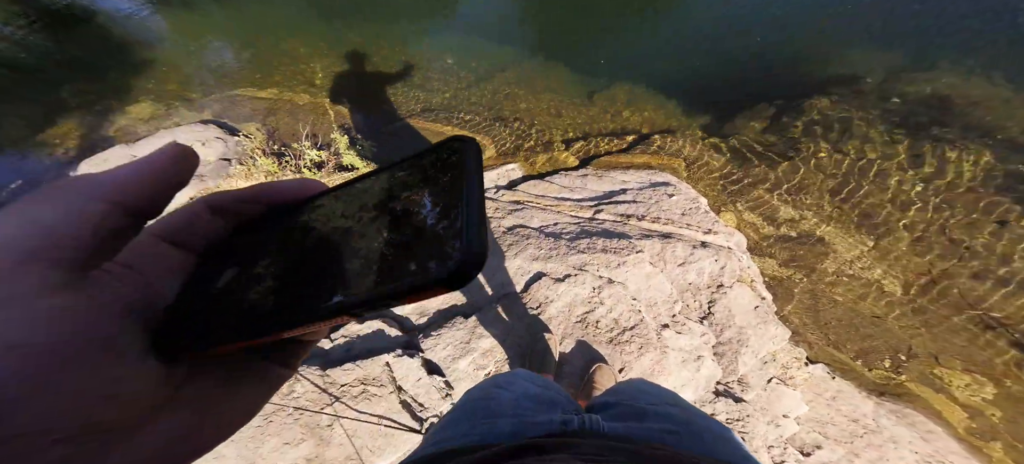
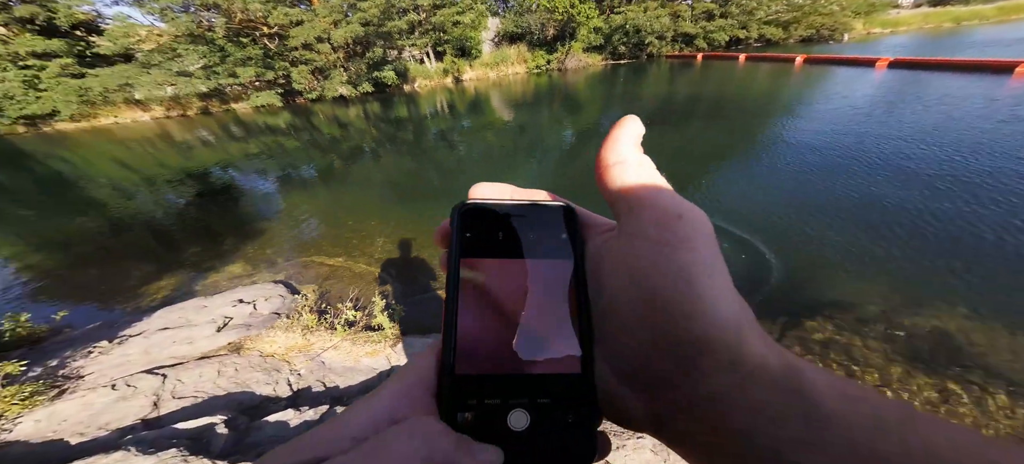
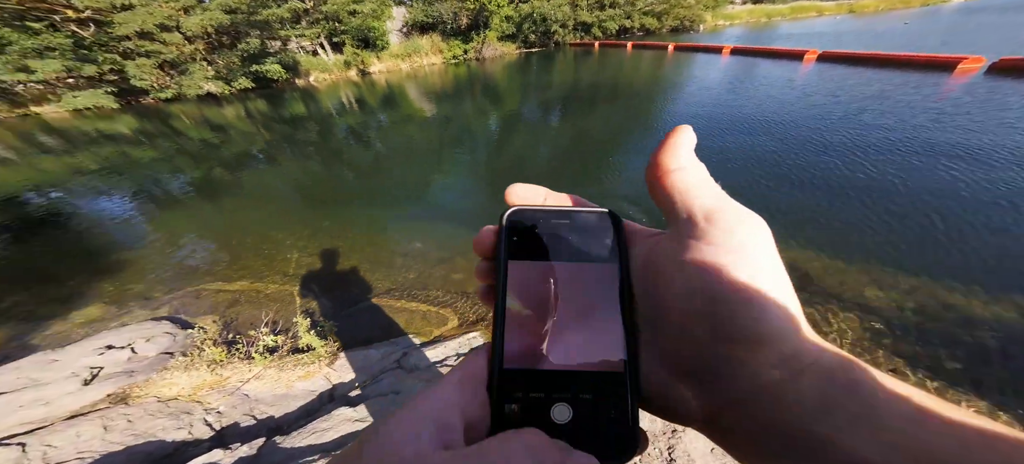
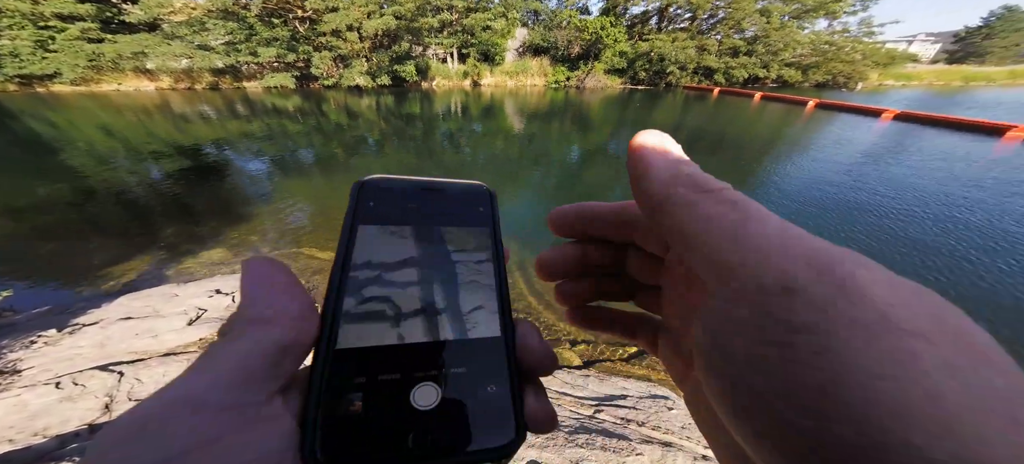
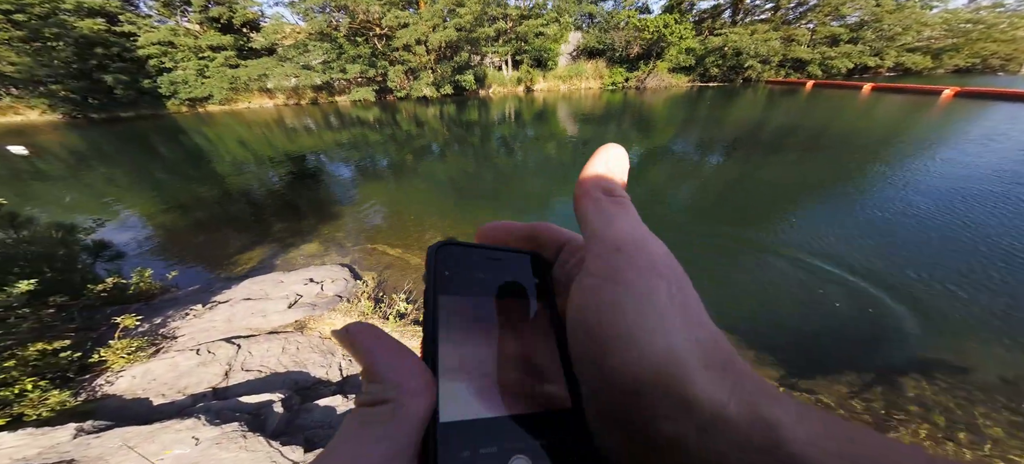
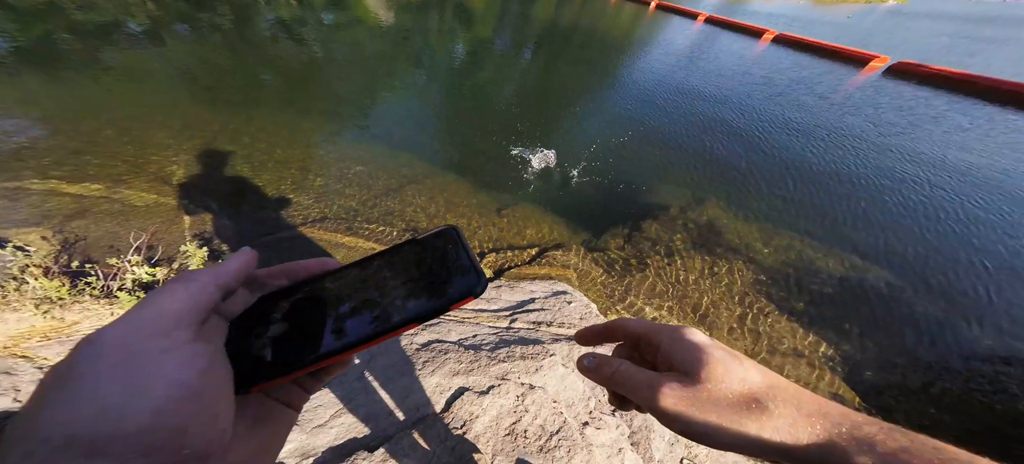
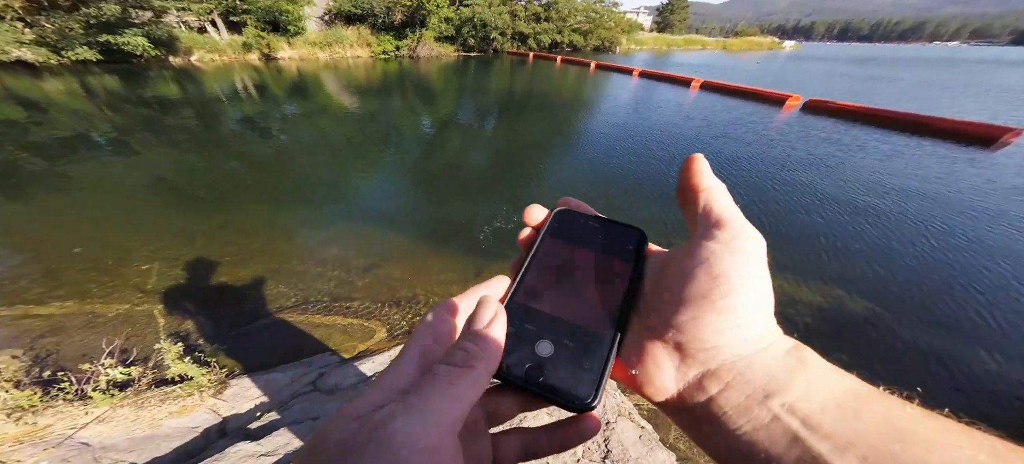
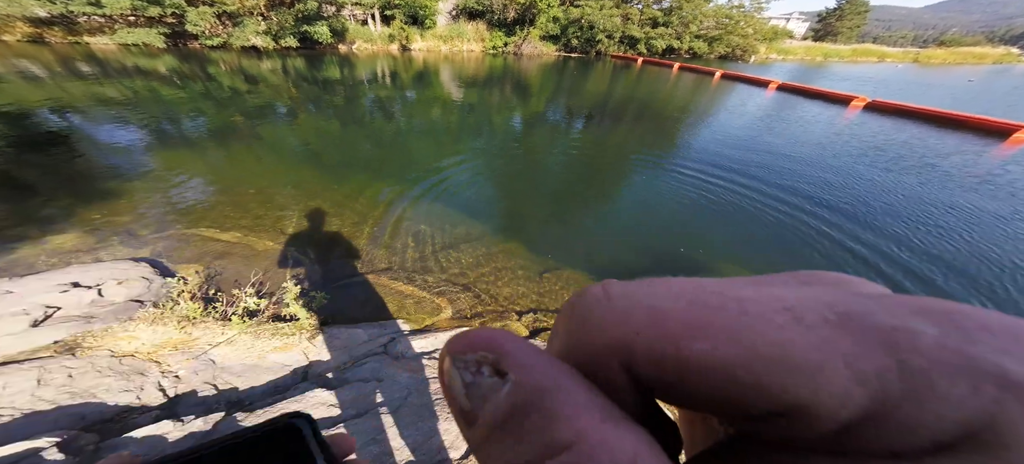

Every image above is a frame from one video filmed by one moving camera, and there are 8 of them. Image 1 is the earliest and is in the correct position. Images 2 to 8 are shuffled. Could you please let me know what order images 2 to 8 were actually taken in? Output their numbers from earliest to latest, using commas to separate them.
6, 7, 3, 2, 5, 4, 8
